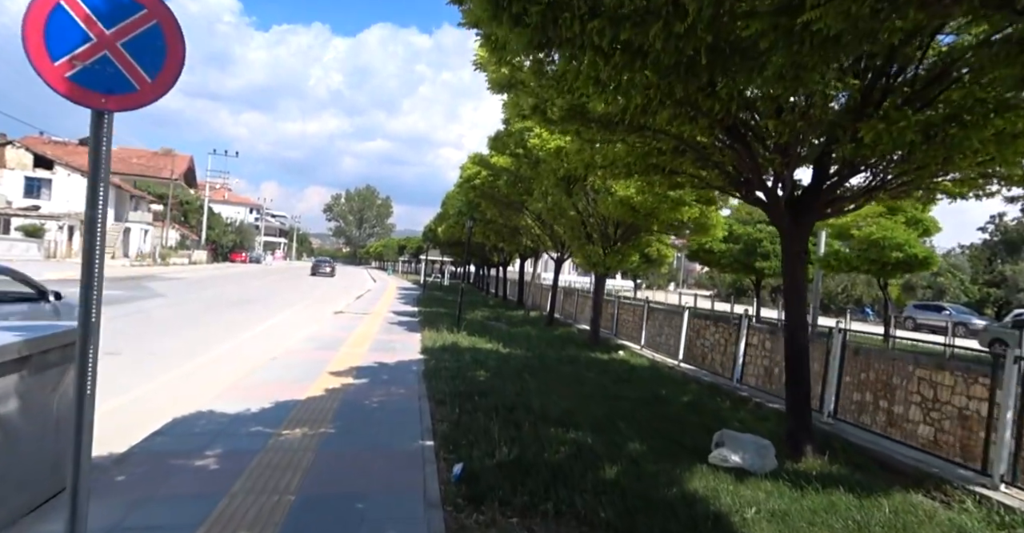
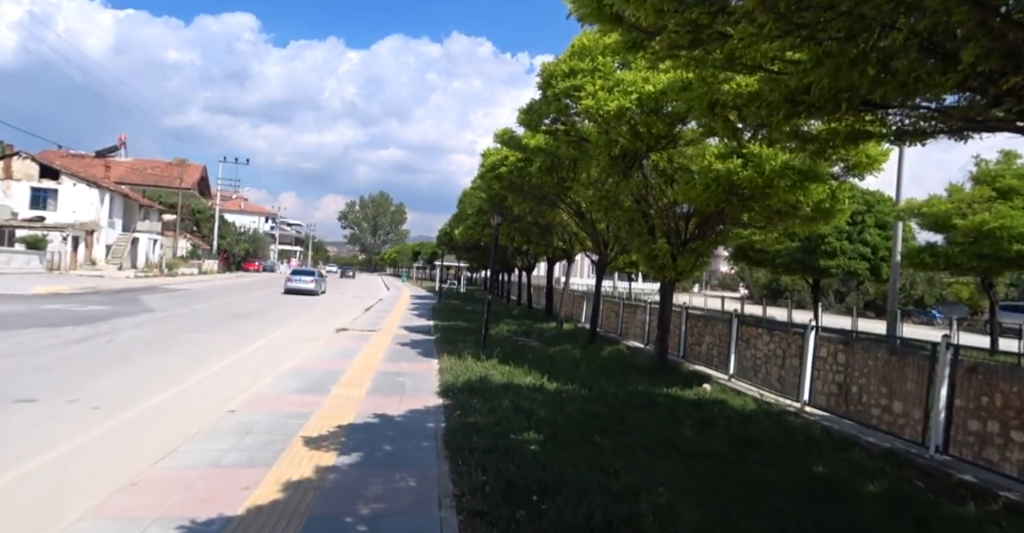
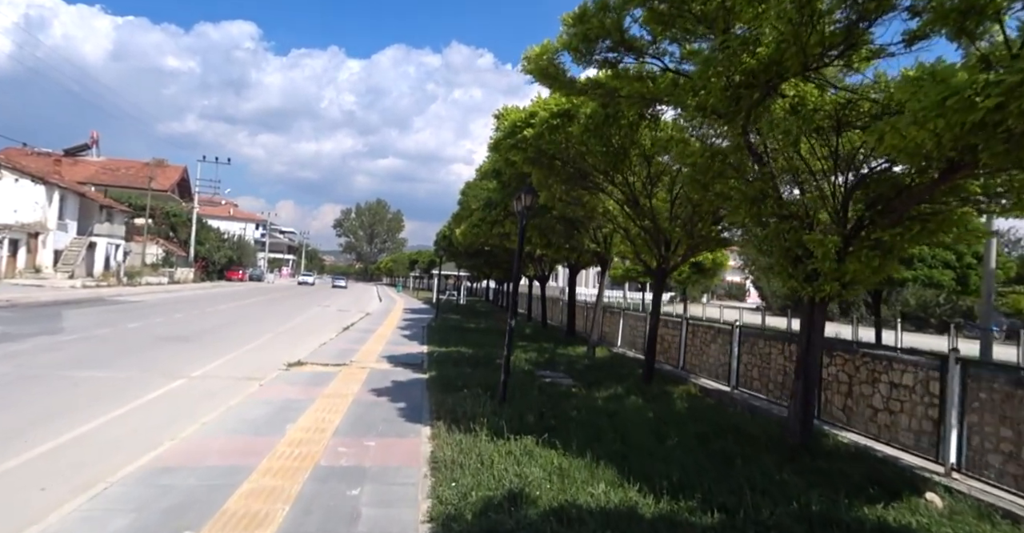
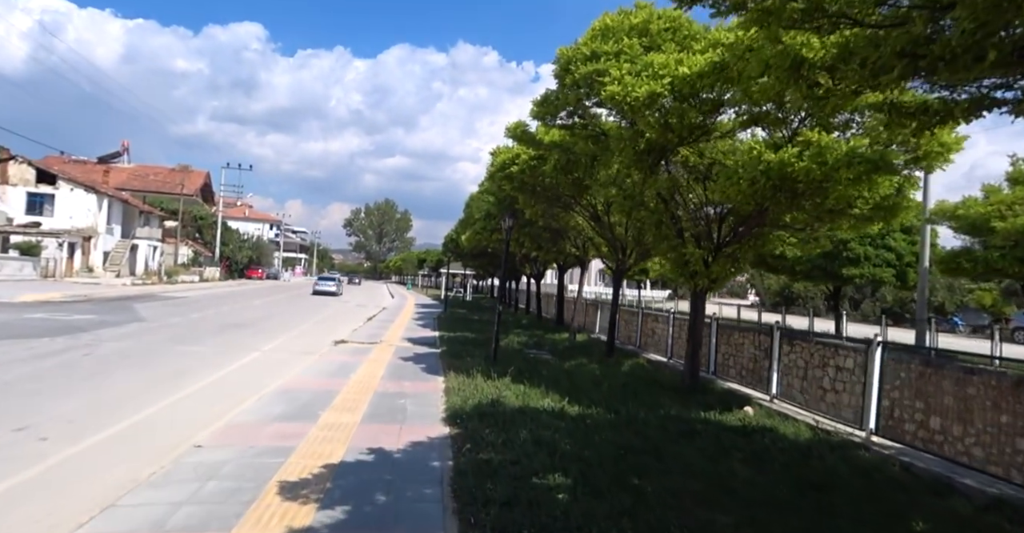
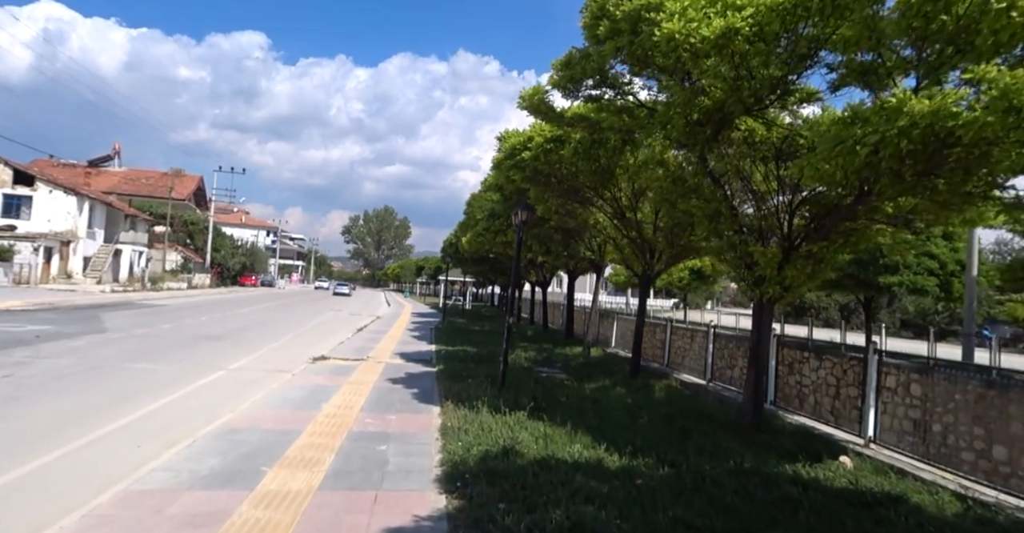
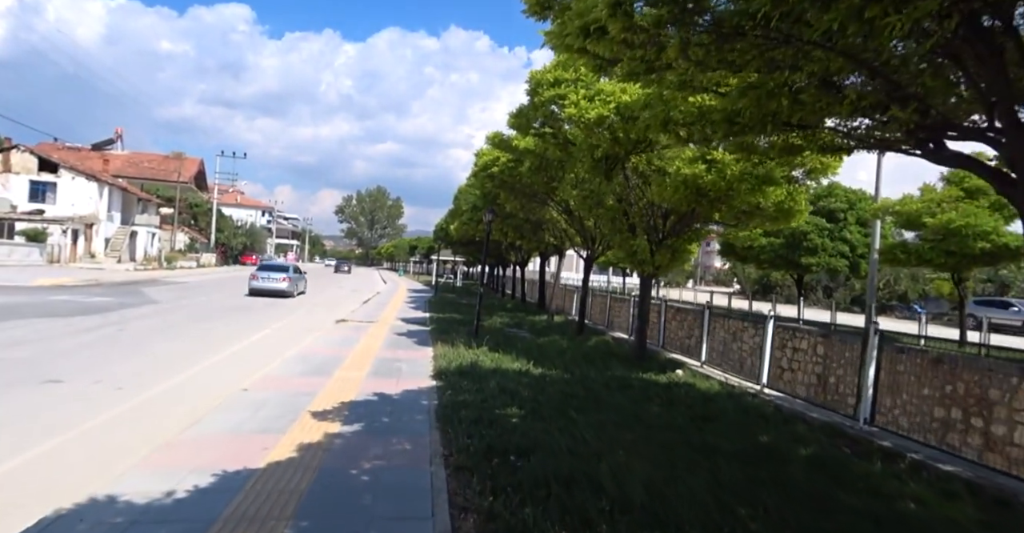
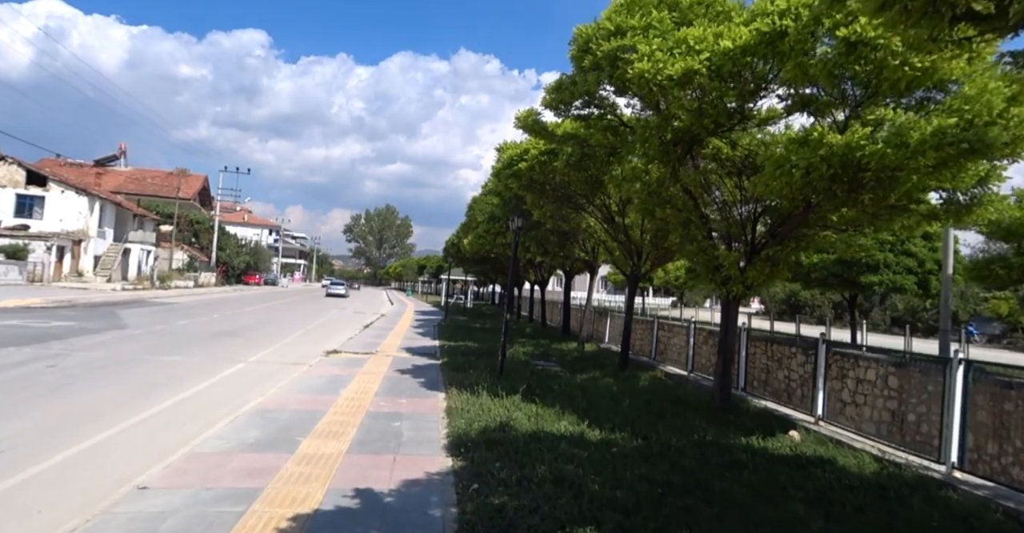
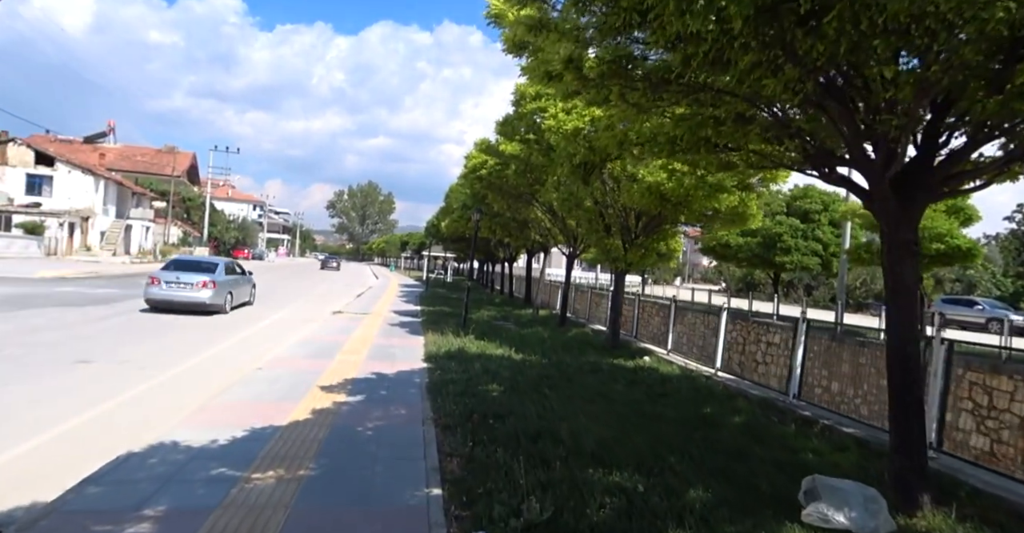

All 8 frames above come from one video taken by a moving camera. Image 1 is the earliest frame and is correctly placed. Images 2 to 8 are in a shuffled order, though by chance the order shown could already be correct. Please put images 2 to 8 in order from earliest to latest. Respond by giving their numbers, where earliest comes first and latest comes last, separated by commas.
8, 6, 2, 4, 7, 5, 3
